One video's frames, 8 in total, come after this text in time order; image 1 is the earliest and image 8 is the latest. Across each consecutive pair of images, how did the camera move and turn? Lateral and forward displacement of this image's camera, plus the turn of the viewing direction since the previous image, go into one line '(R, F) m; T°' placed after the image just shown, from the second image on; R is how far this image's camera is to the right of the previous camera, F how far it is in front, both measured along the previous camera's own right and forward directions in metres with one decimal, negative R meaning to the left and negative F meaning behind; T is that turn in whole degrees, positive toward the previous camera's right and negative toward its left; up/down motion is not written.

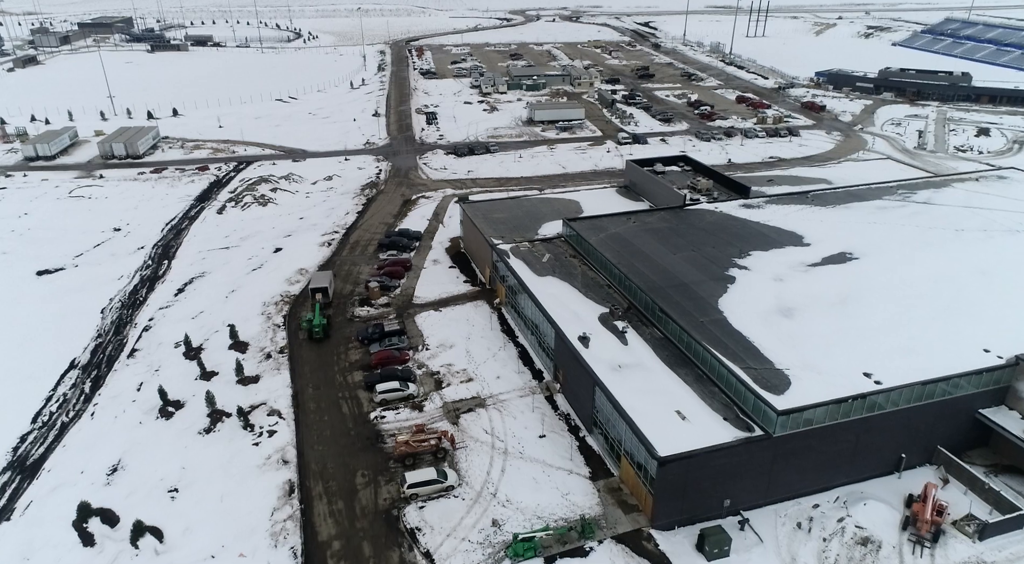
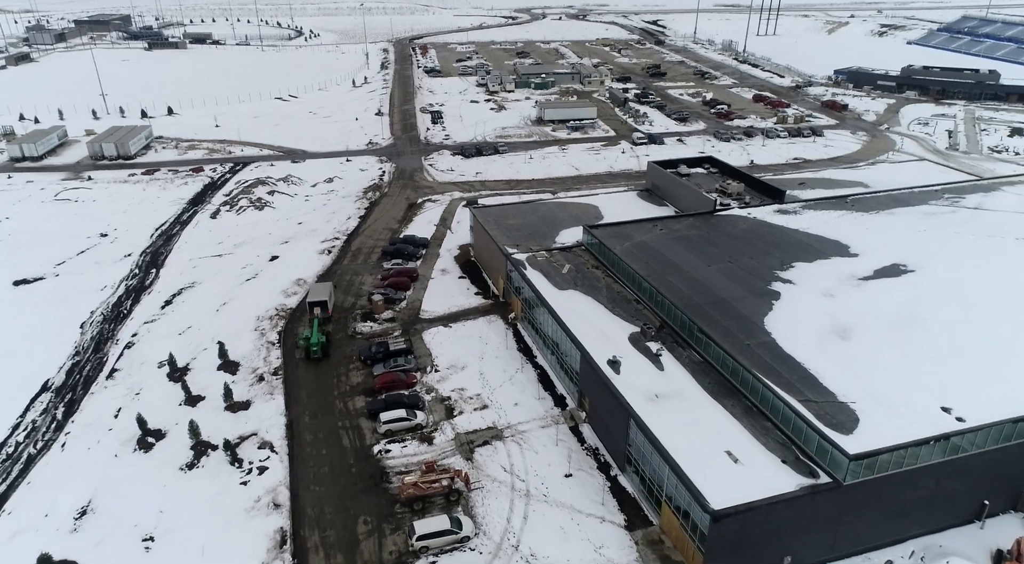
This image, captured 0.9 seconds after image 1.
(-0.7, +3.3) m; 0°
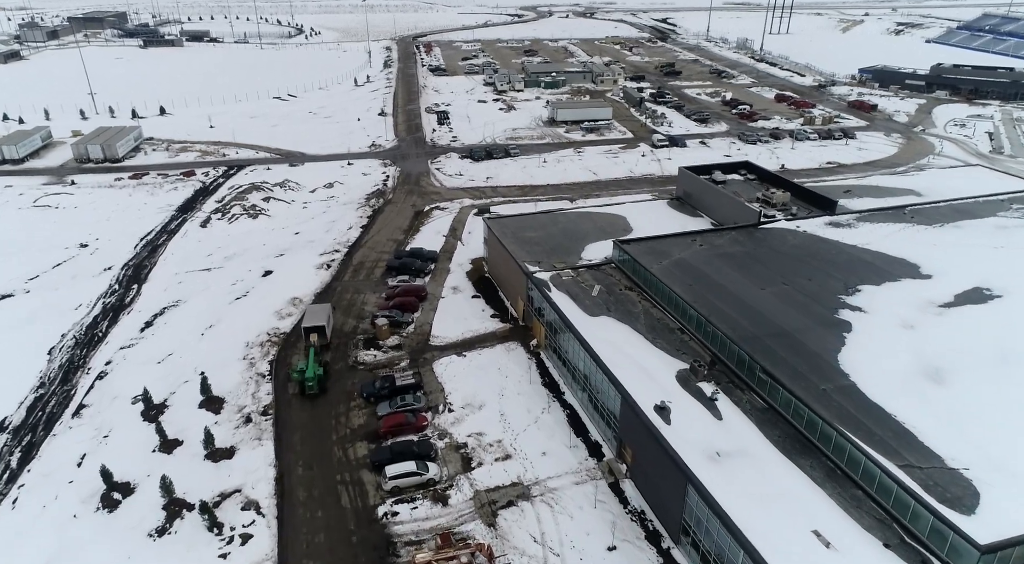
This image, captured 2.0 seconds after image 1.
(-0.9, +4.1) m; 0°
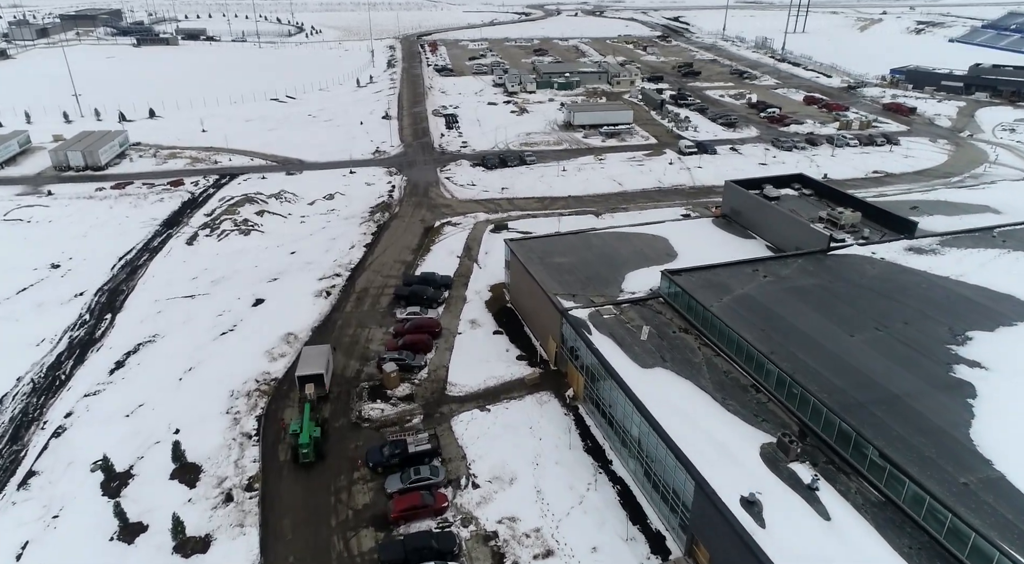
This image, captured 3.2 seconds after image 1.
(-1.1, +4.8) m; 0°
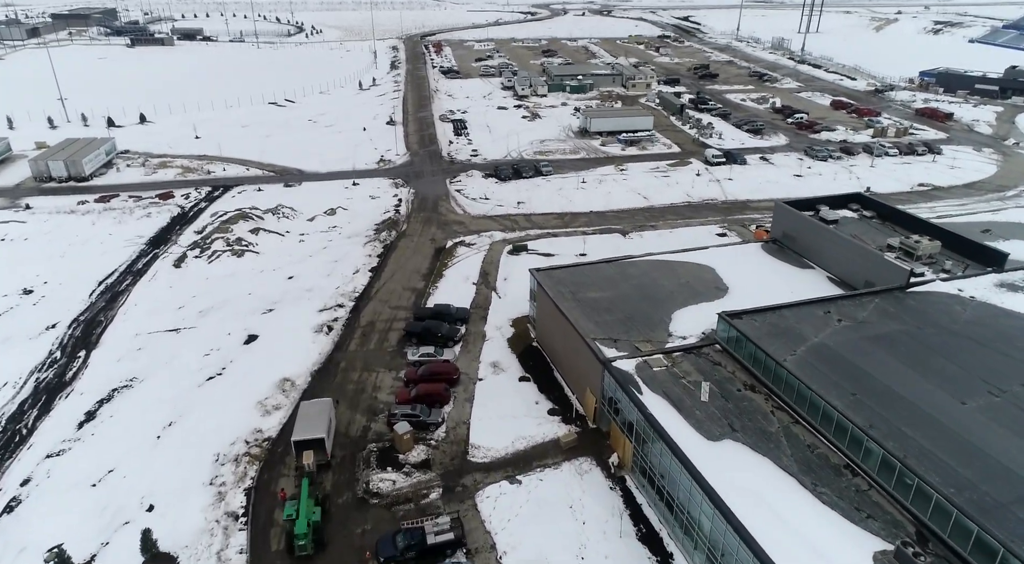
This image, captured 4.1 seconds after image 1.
(-1.1, +4.0) m; 0°
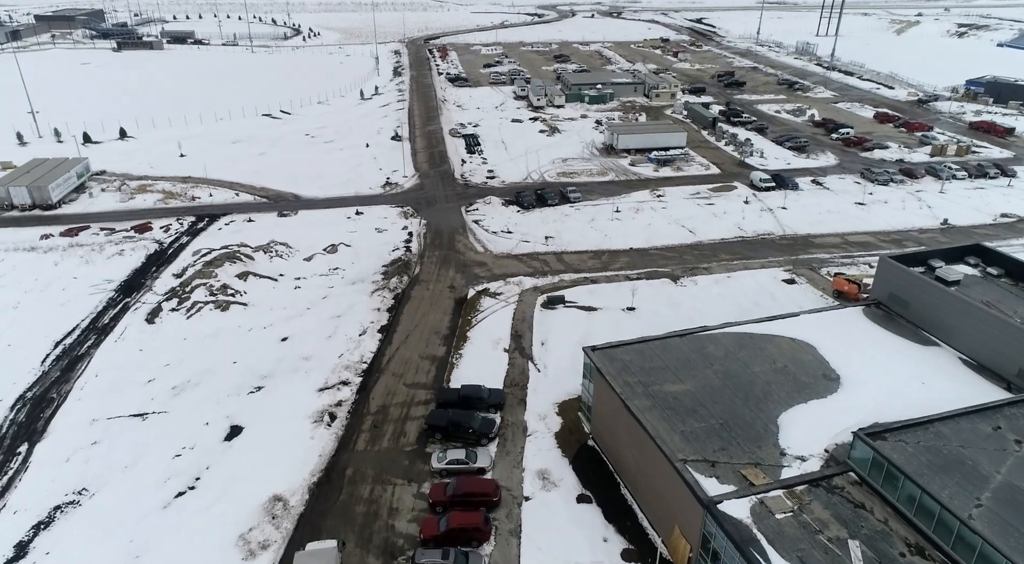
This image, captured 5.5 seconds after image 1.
(-1.7, +6.1) m; 0°
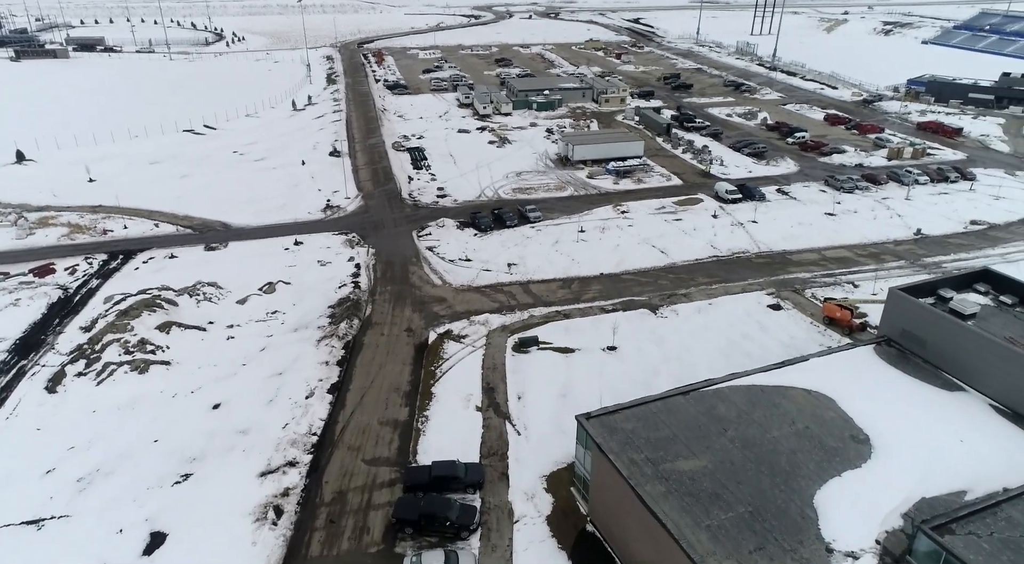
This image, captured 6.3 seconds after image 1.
(-1.0, +3.7) m; +5°
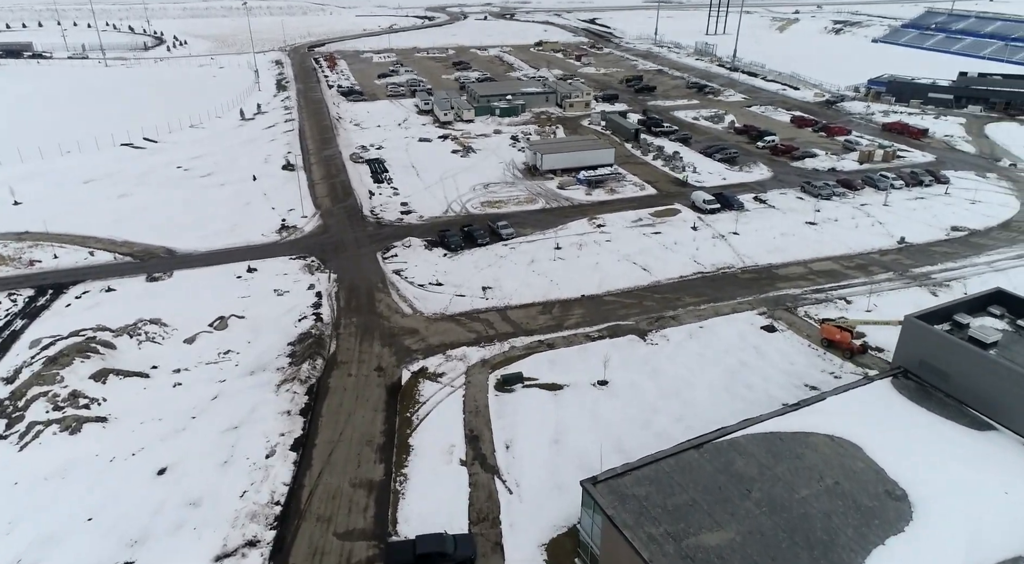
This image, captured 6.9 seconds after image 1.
(-0.8, +2.6) m; +3°
